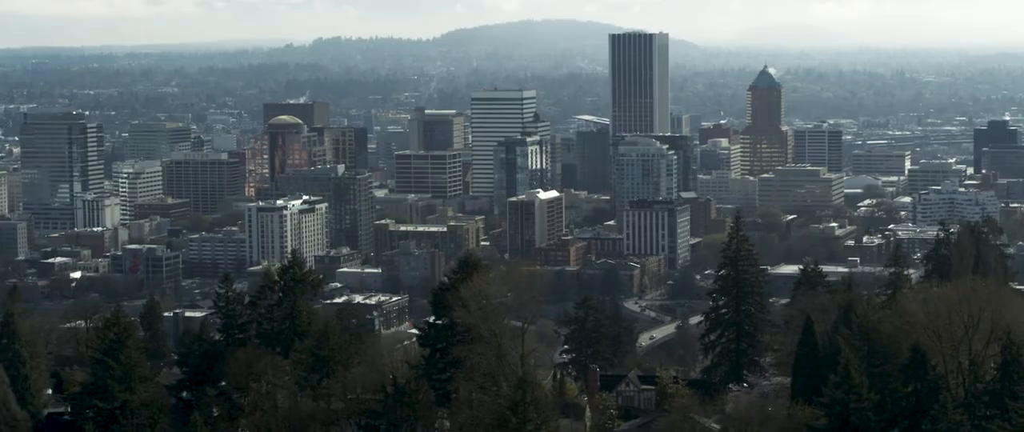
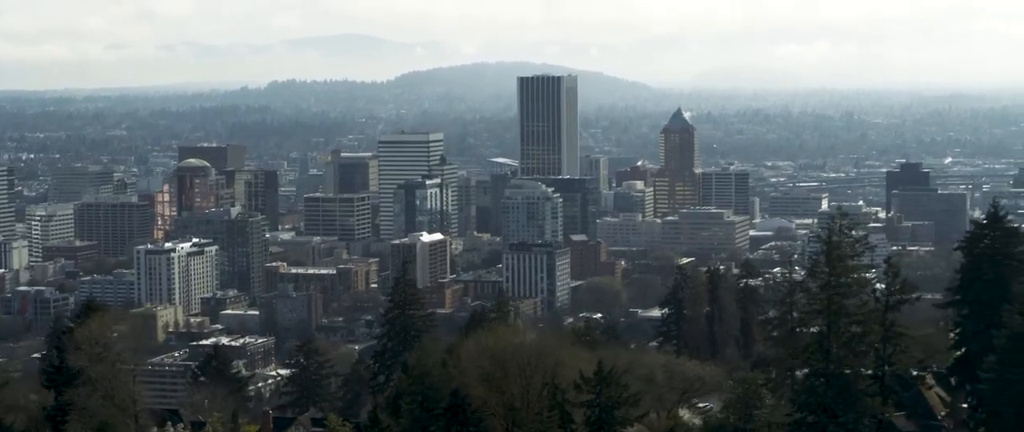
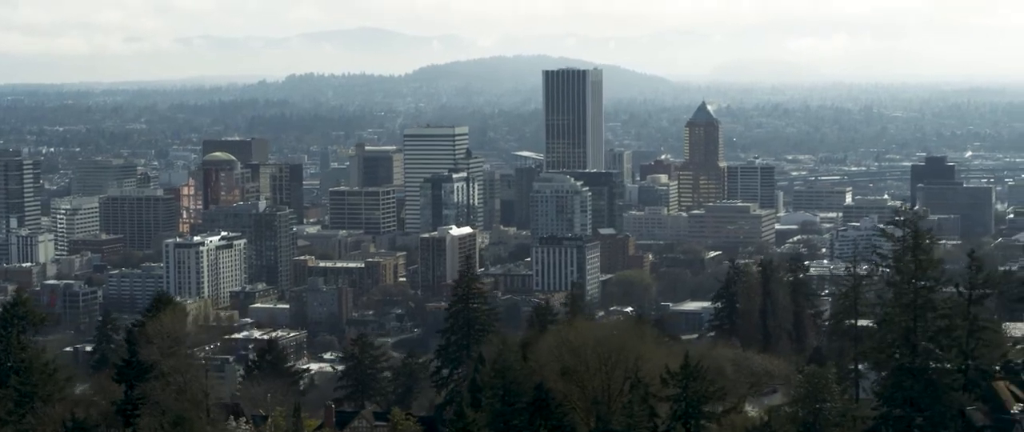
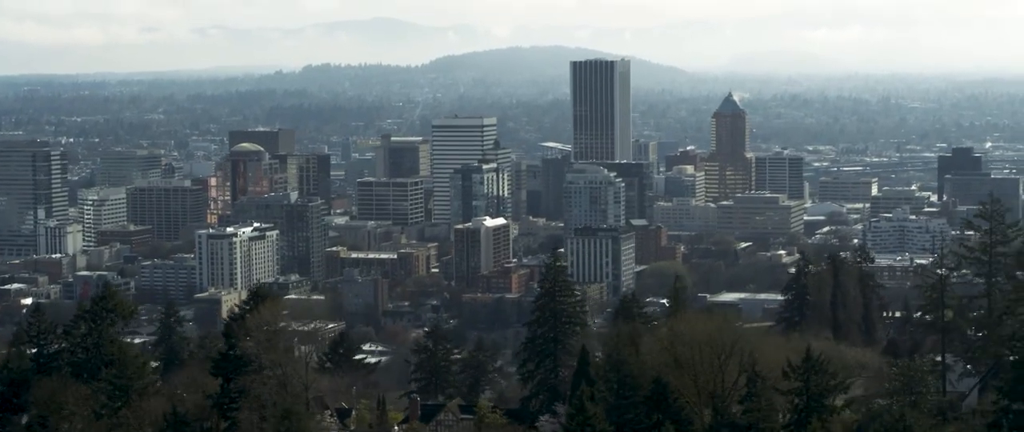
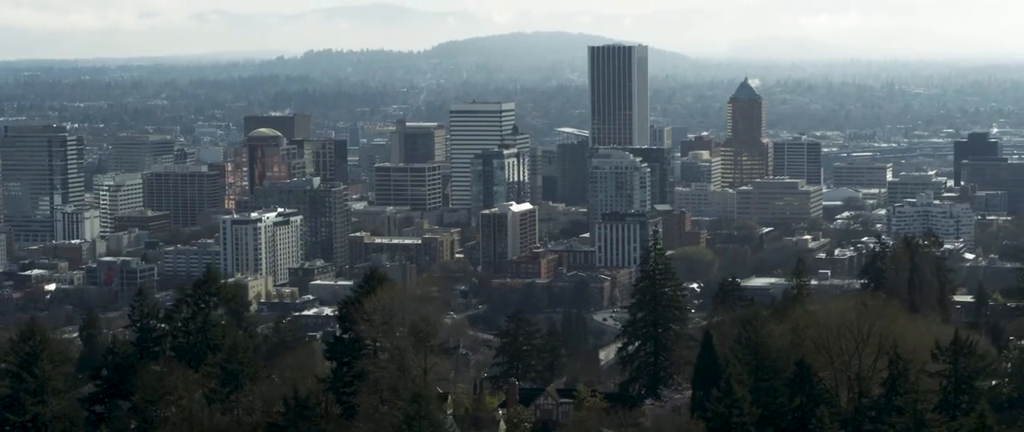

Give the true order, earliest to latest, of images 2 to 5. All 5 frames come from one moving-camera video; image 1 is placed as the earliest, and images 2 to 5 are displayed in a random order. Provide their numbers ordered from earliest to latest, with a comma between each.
5, 4, 3, 2
